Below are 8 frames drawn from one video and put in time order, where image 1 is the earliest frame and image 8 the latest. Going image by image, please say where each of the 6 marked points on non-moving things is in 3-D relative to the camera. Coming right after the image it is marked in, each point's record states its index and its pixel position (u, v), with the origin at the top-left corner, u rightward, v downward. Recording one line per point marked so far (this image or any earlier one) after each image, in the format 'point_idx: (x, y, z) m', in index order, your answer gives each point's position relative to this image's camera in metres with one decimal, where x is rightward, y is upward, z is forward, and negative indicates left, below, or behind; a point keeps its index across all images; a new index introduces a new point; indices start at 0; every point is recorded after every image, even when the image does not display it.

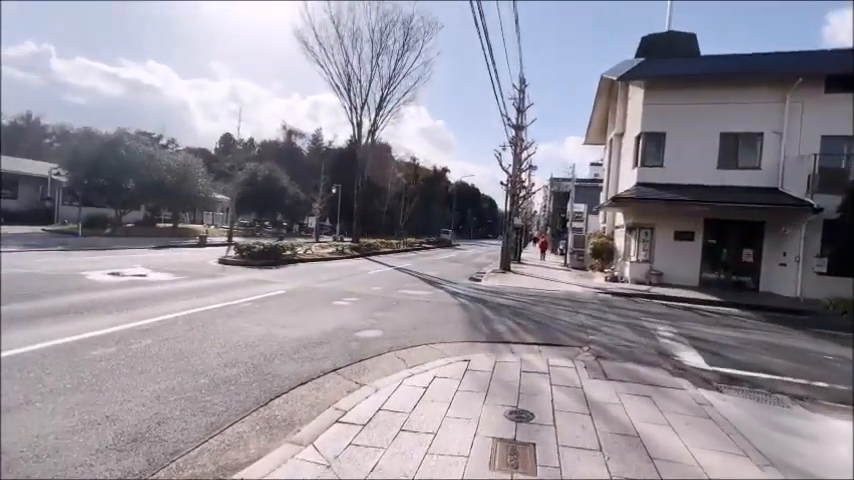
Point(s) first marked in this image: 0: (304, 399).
0: (-1.3, -1.6, +4.1) m
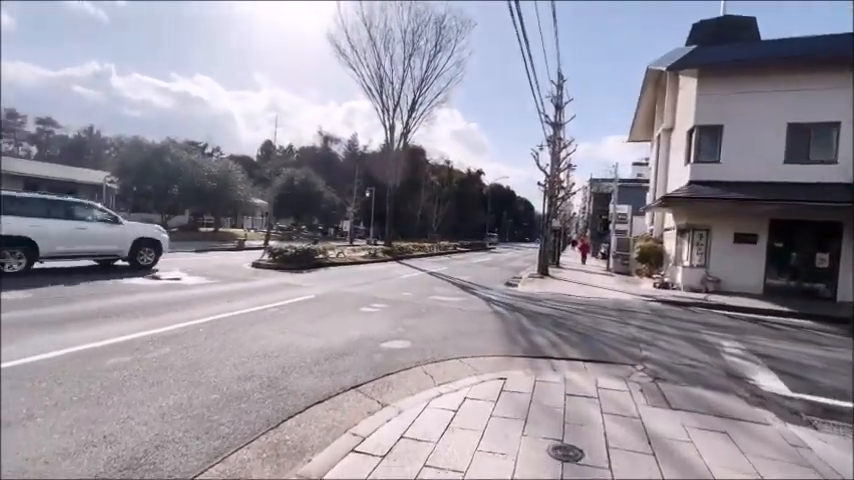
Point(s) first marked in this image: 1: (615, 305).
0: (-1.0, -1.7, +3.7) m
1: (+4.4, -1.5, +9.4) m
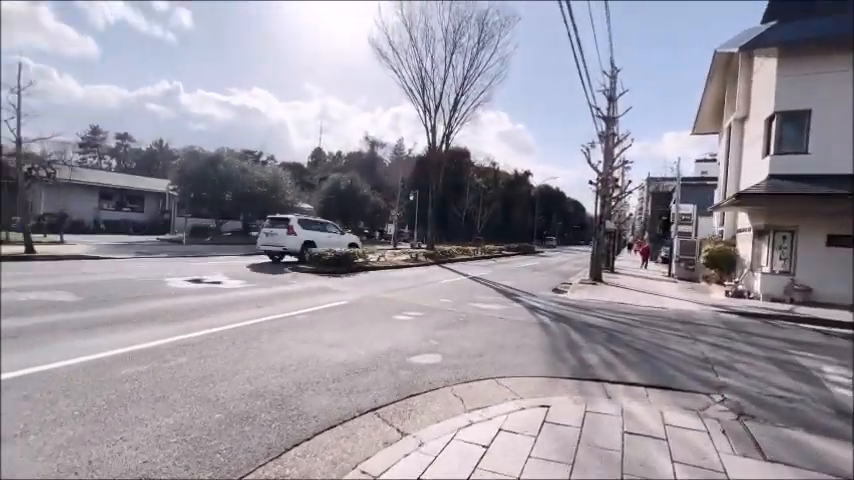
0: (-0.8, -1.7, +3.2) m
1: (+5.2, -1.6, +8.2) m
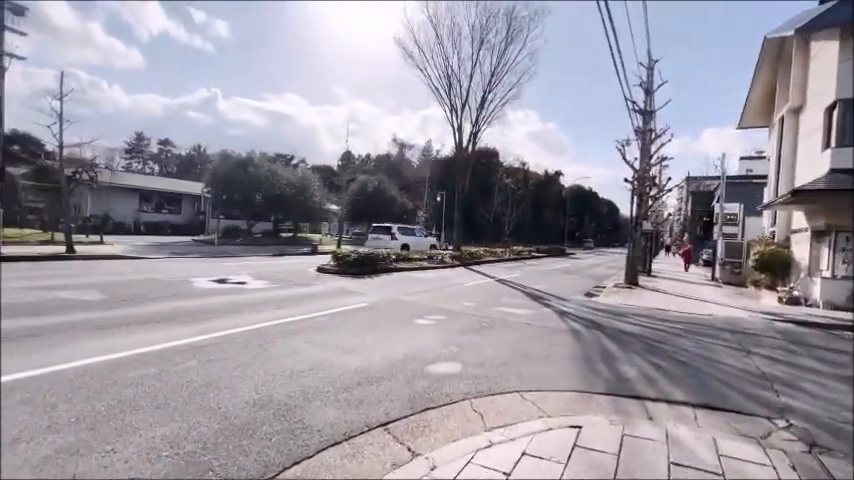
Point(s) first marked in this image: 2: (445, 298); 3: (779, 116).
0: (-0.7, -1.7, +2.9) m
1: (+5.7, -1.6, +7.5) m
2: (+0.4, -1.4, +9.6) m
3: (+12.9, +4.6, +14.6) m
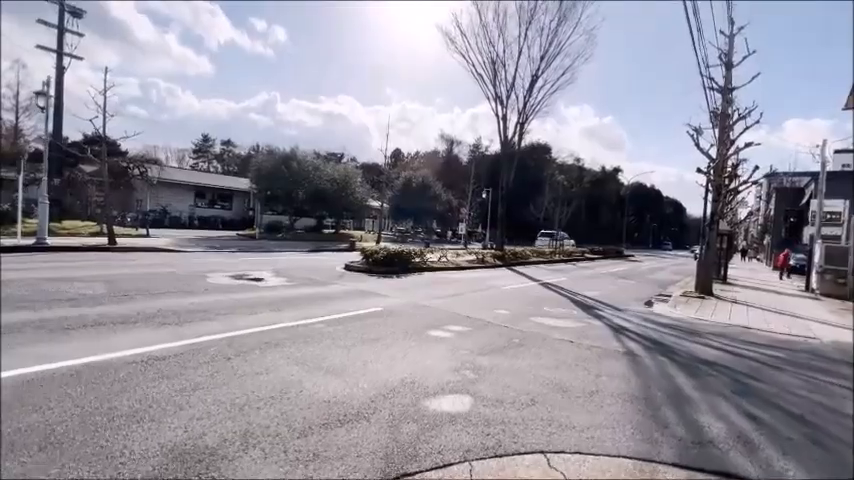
0: (-1.0, -1.6, +1.8) m
1: (+5.9, -1.6, +5.6) m
2: (+1.0, -1.3, +8.3) m
3: (+14.1, +4.5, +11.8) m
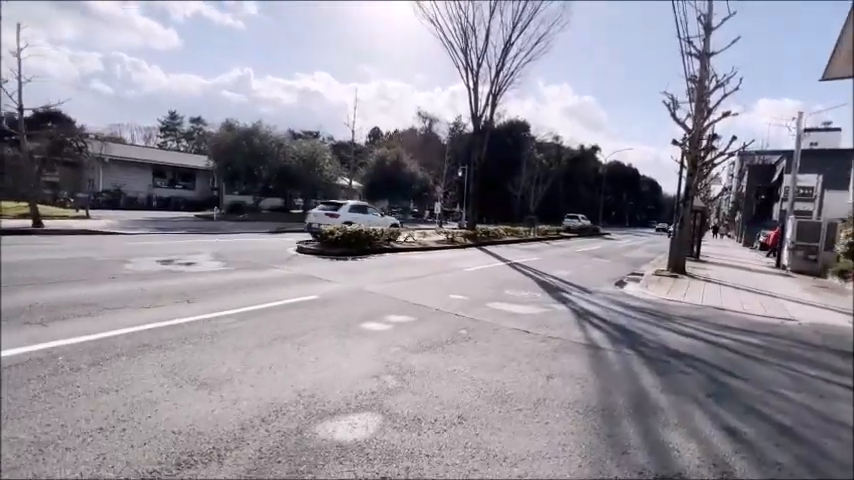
0: (-1.6, -1.5, +0.9) m
1: (+5.1, -1.3, +5.0) m
2: (0.0, -0.9, +7.5) m
3: (+12.9, +5.2, +11.2) m
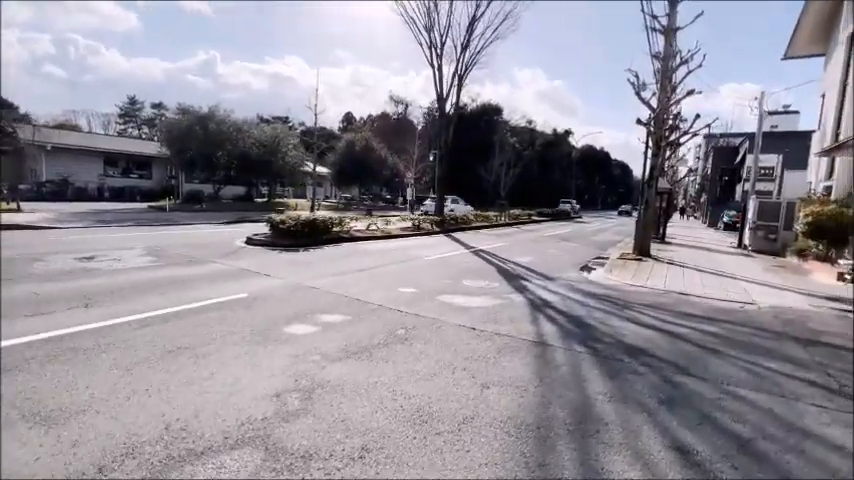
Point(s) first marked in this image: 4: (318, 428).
0: (-2.2, -1.6, +0.3) m
1: (+4.3, -1.0, +4.7) m
2: (-0.9, -0.7, +6.9) m
3: (+11.7, +5.8, +11.1) m
4: (-0.7, -1.2, +2.7) m
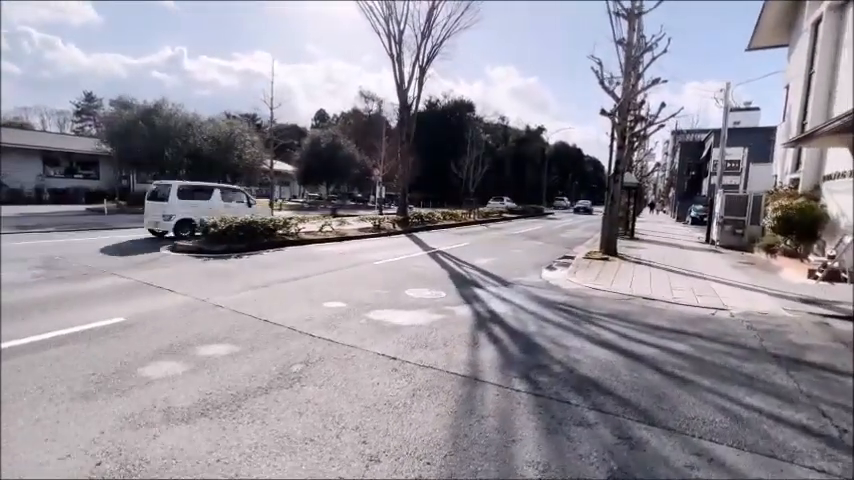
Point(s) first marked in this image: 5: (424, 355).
0: (-2.8, -1.7, -0.8) m
1: (+3.5, -1.1, +3.9) m
2: (-1.8, -0.8, +5.9) m
3: (+10.3, +5.9, +10.7) m
4: (-1.5, -1.3, +1.7) m
5: (0.0, -1.1, +4.0) m
